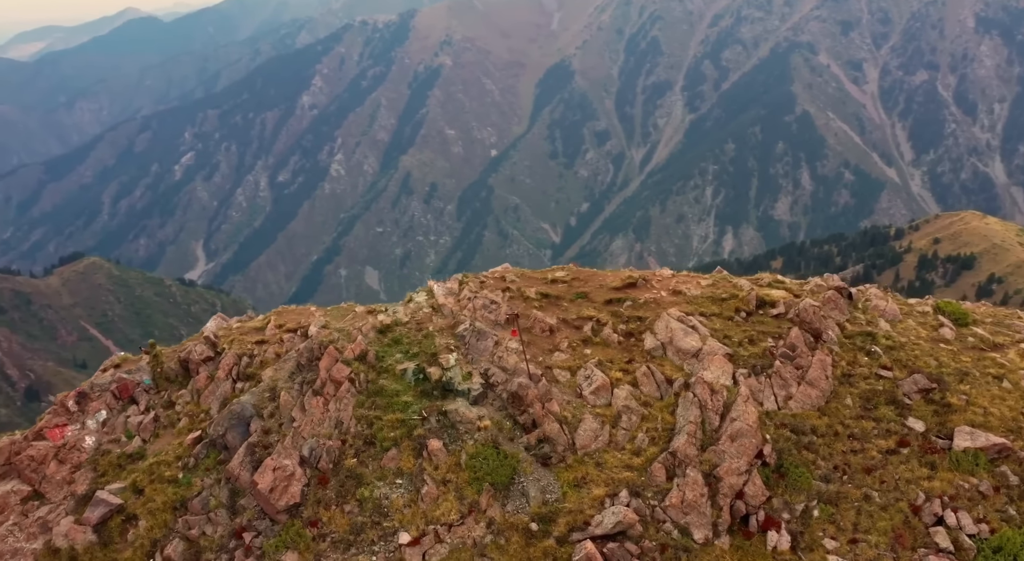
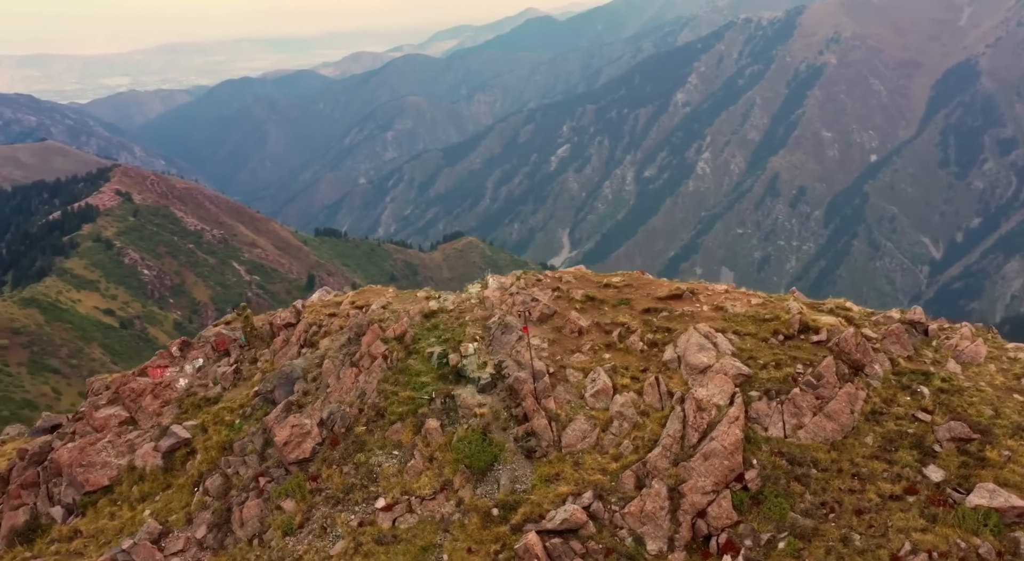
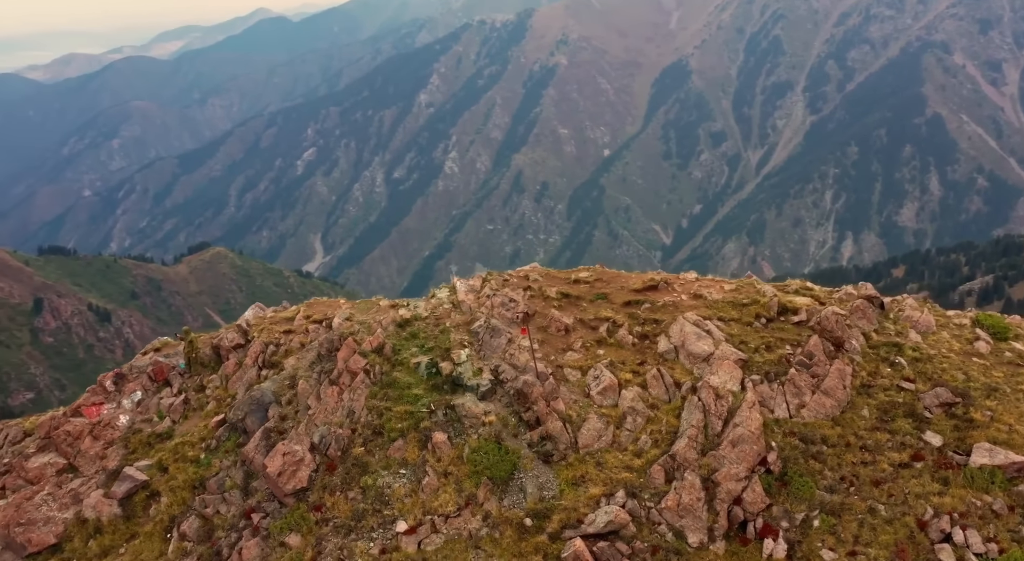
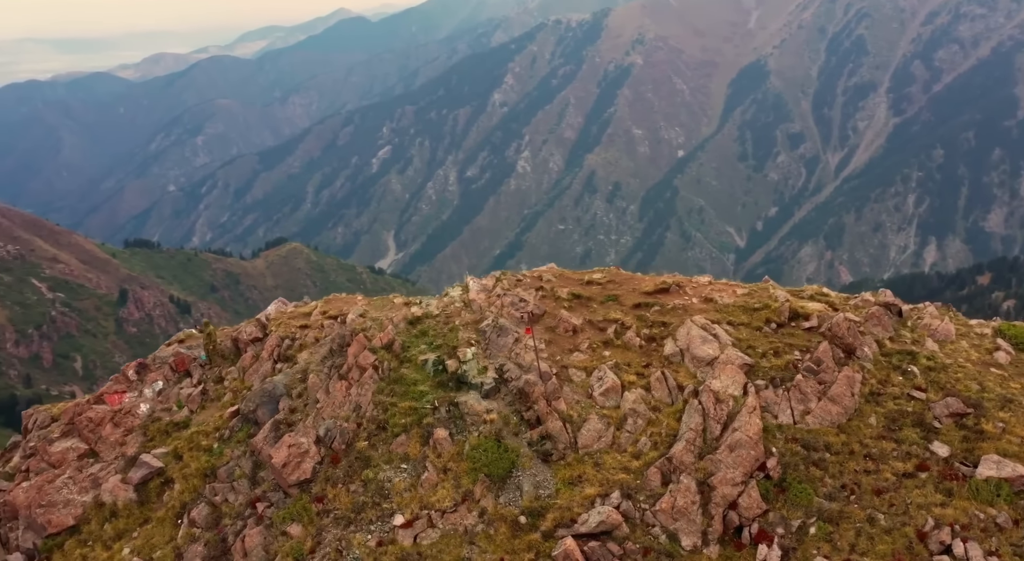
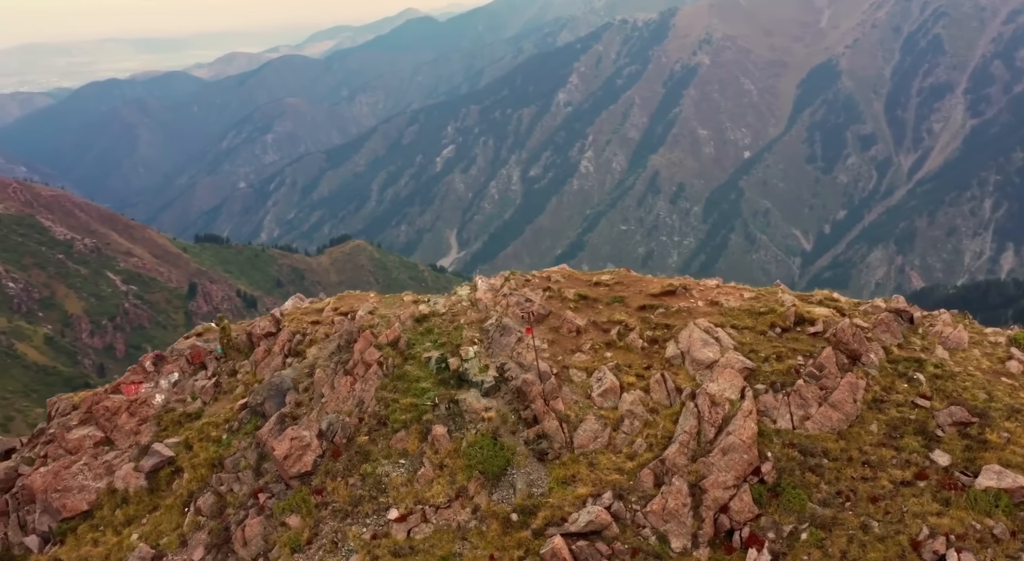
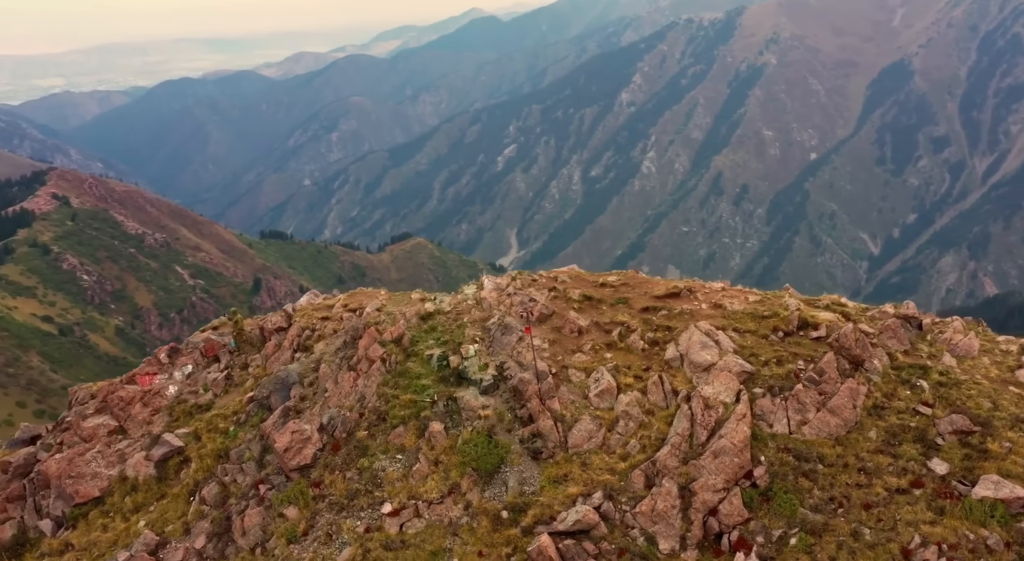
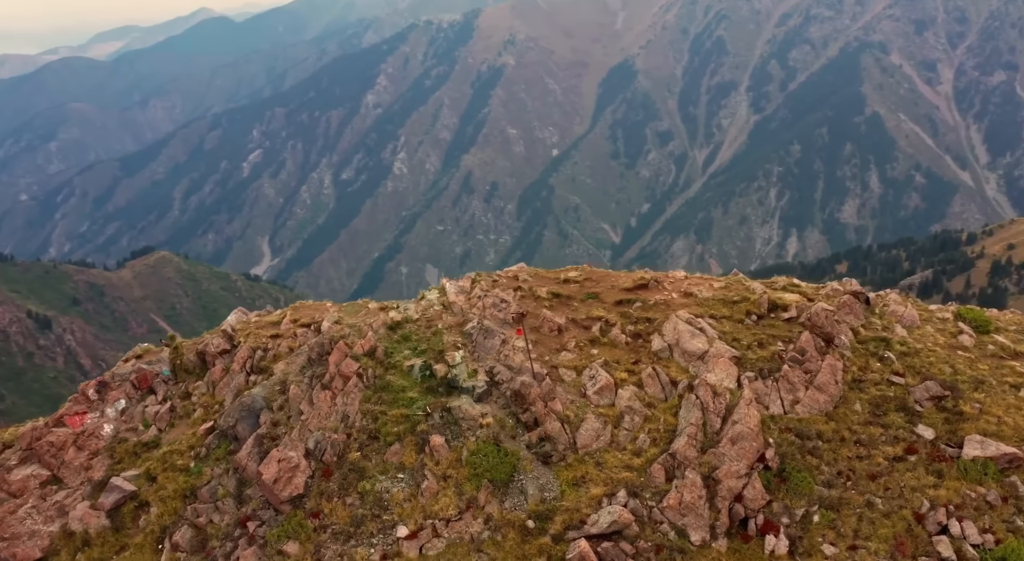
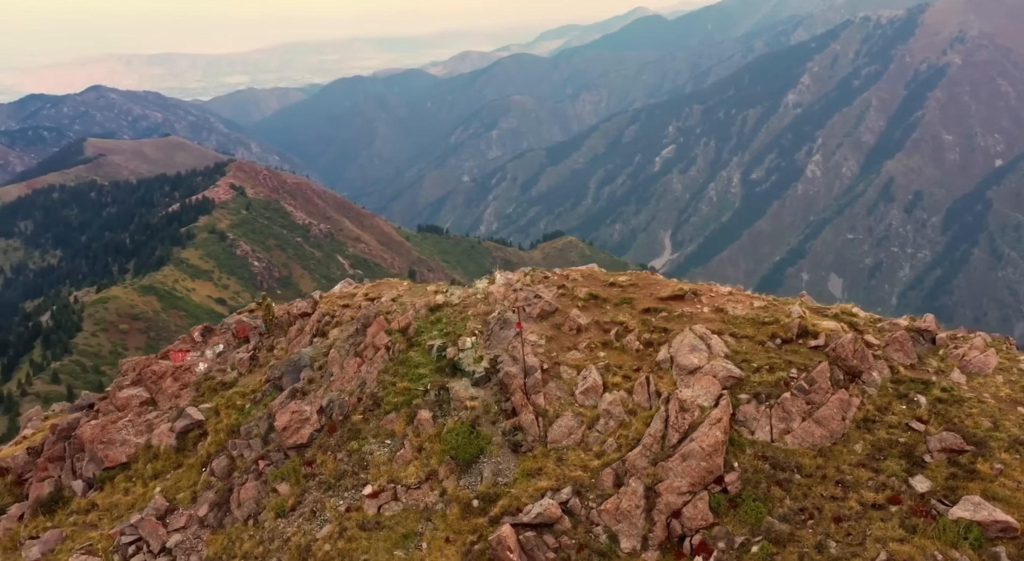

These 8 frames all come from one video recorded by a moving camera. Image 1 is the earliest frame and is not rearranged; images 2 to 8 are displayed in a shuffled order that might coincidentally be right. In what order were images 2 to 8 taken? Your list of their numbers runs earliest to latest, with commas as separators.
7, 3, 4, 5, 6, 2, 8
